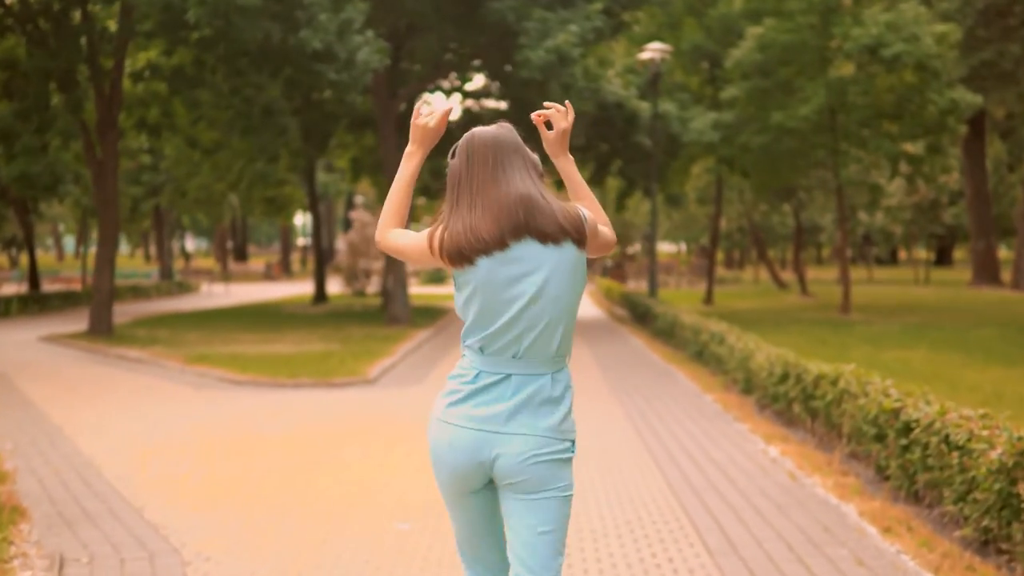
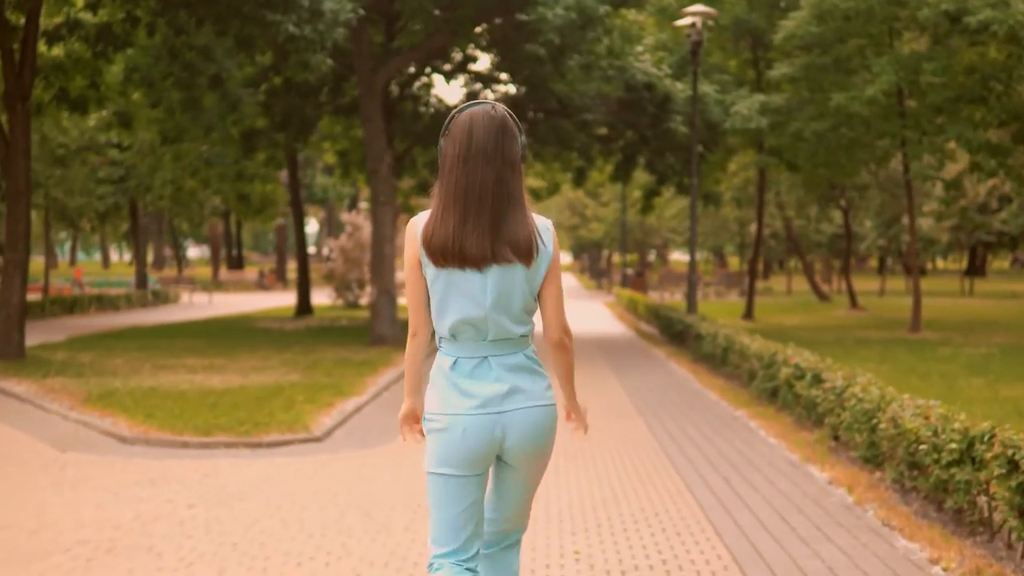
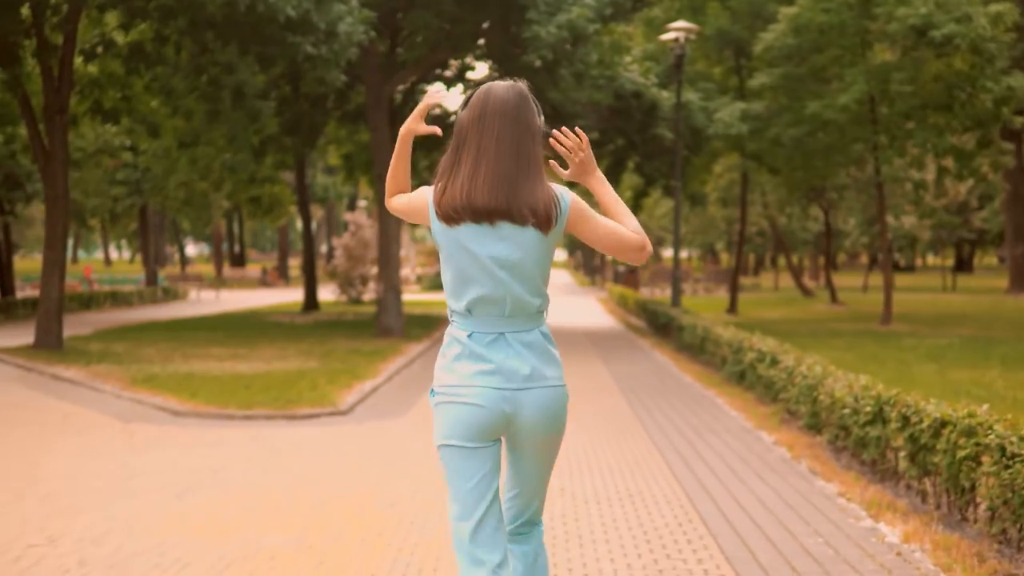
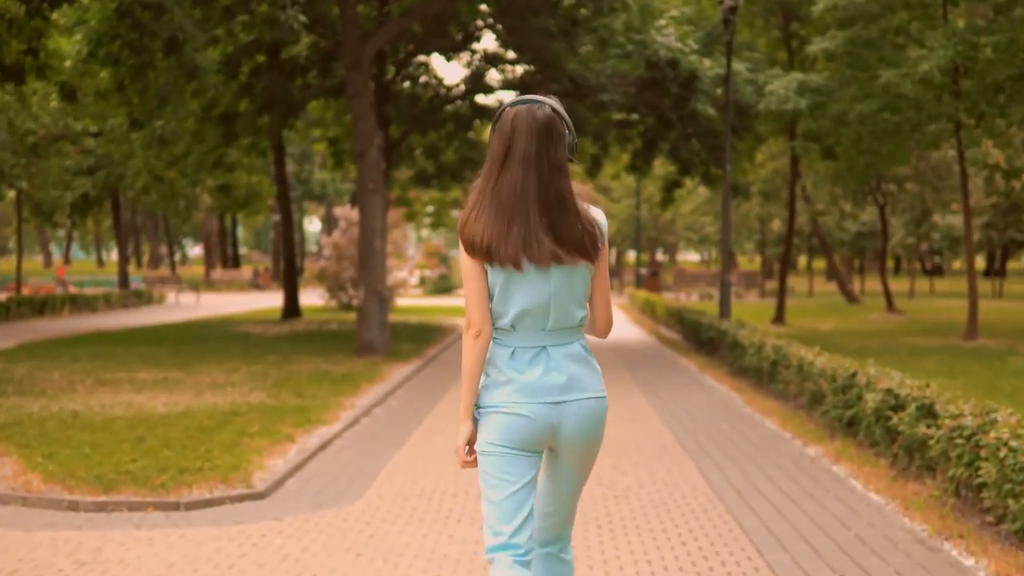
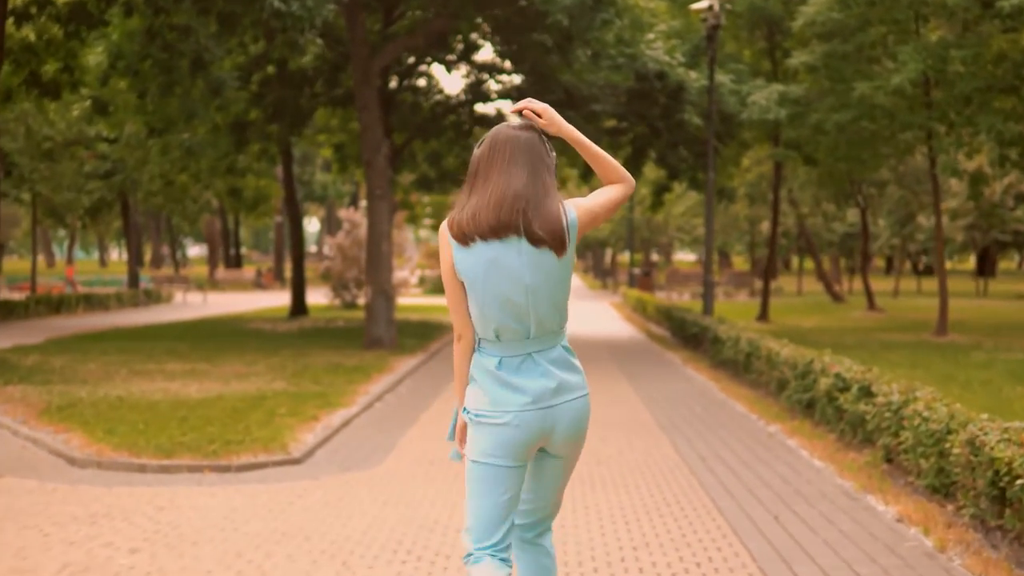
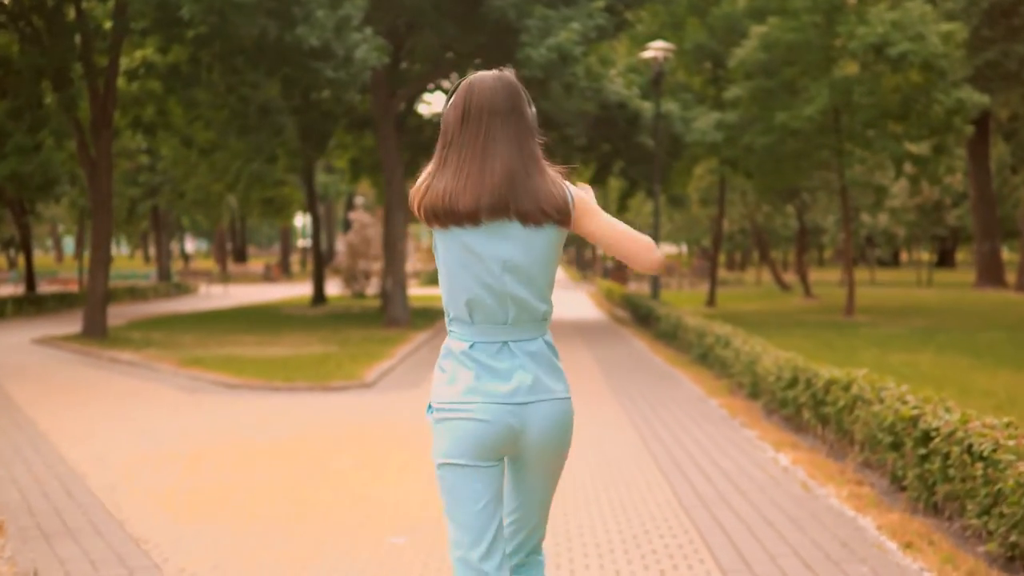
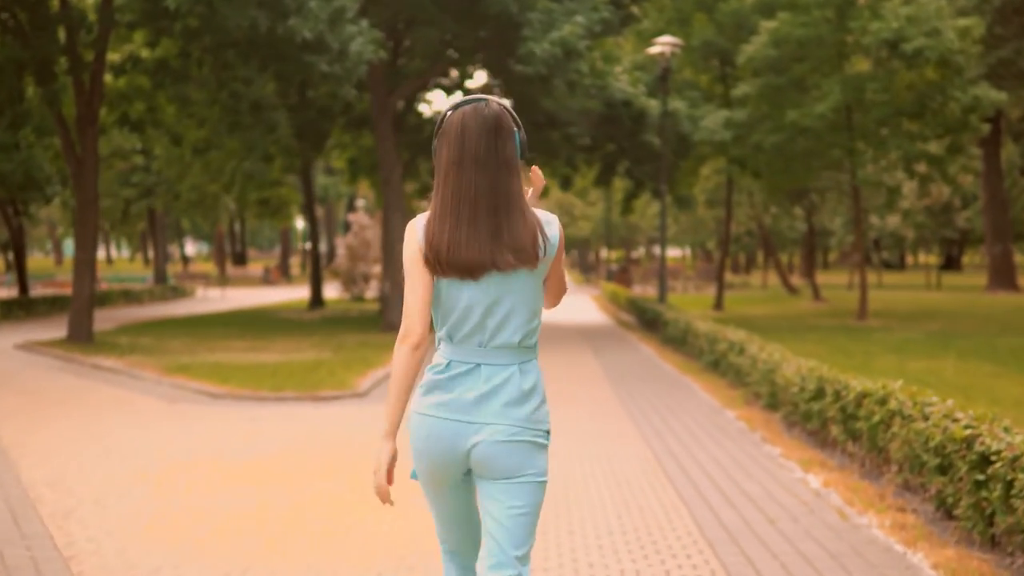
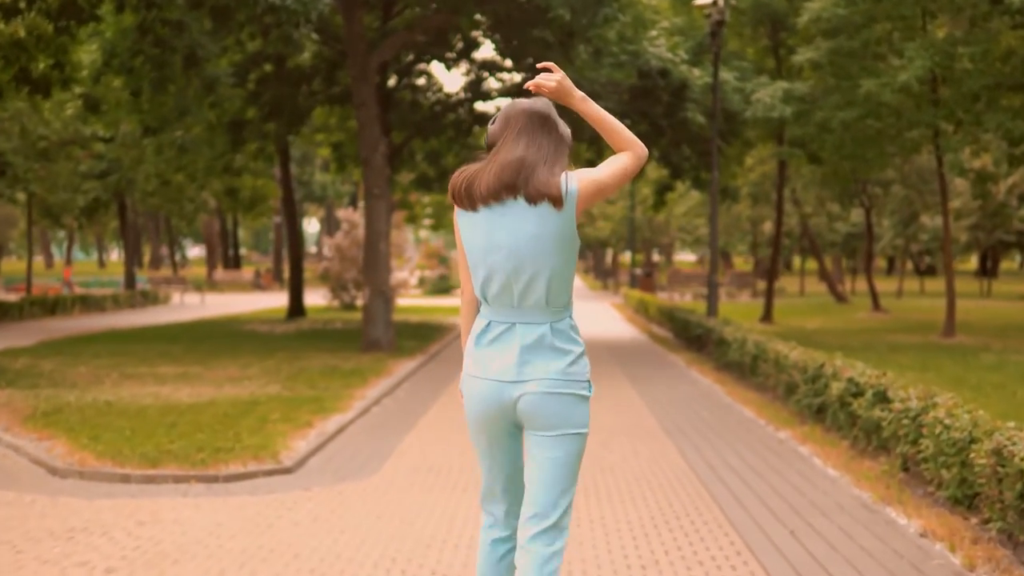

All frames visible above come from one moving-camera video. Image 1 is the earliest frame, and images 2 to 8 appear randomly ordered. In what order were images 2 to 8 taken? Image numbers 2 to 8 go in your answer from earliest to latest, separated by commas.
6, 7, 3, 2, 5, 8, 4
